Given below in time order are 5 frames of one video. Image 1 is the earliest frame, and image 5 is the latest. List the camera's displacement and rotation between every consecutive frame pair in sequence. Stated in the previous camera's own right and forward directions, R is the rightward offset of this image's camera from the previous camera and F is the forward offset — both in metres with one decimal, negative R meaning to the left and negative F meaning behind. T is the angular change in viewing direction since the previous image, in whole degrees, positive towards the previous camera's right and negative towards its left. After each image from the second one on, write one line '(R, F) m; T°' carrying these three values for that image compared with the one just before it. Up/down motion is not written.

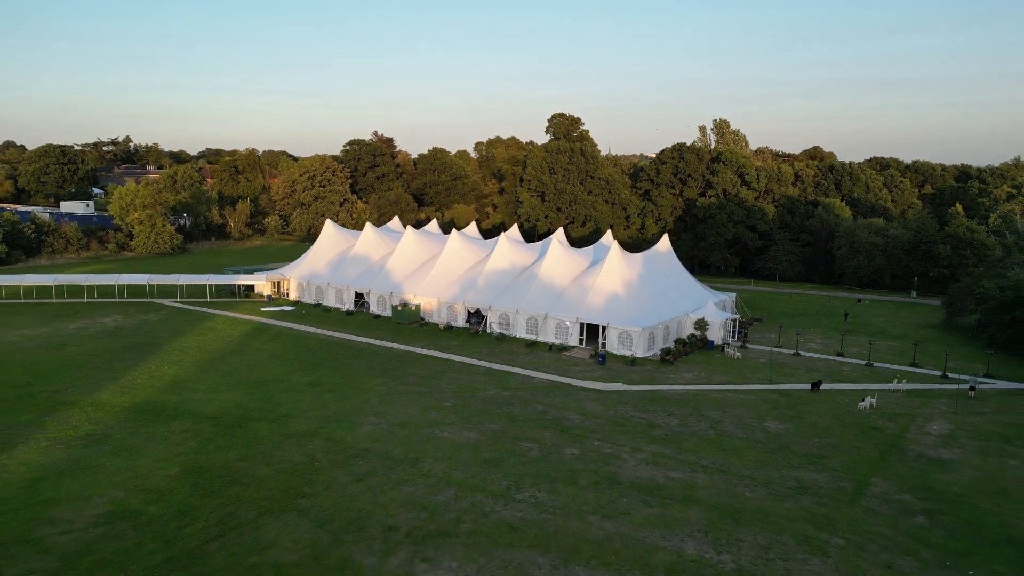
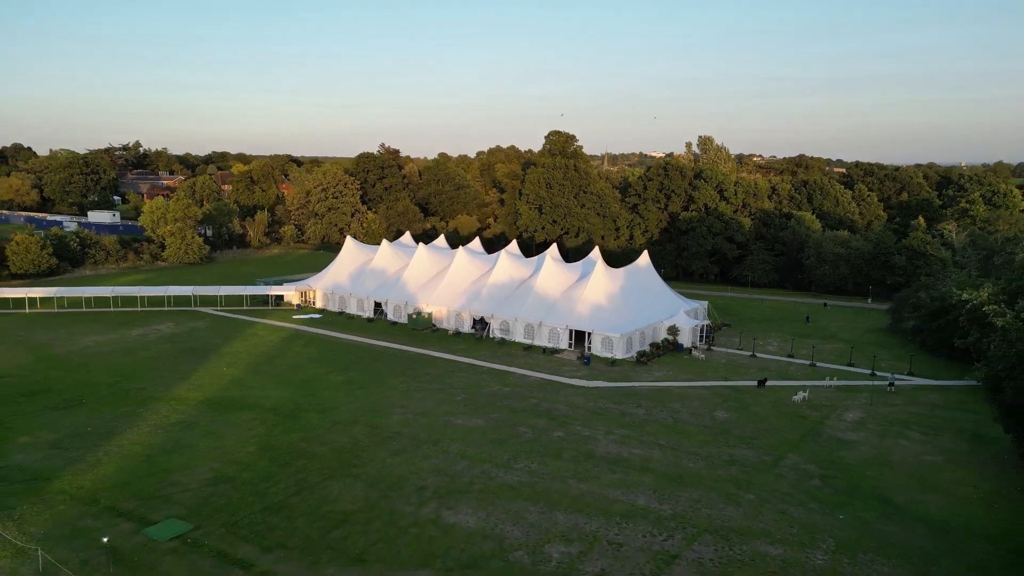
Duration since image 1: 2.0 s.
(0.0, -4.1) m; 0°
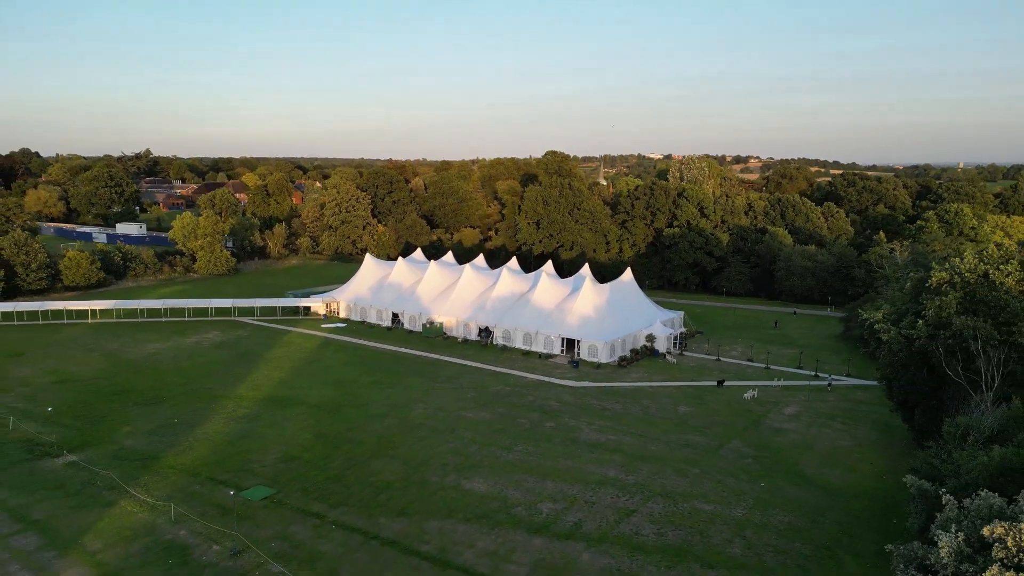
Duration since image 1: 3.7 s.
(-0.1, -4.7) m; 0°
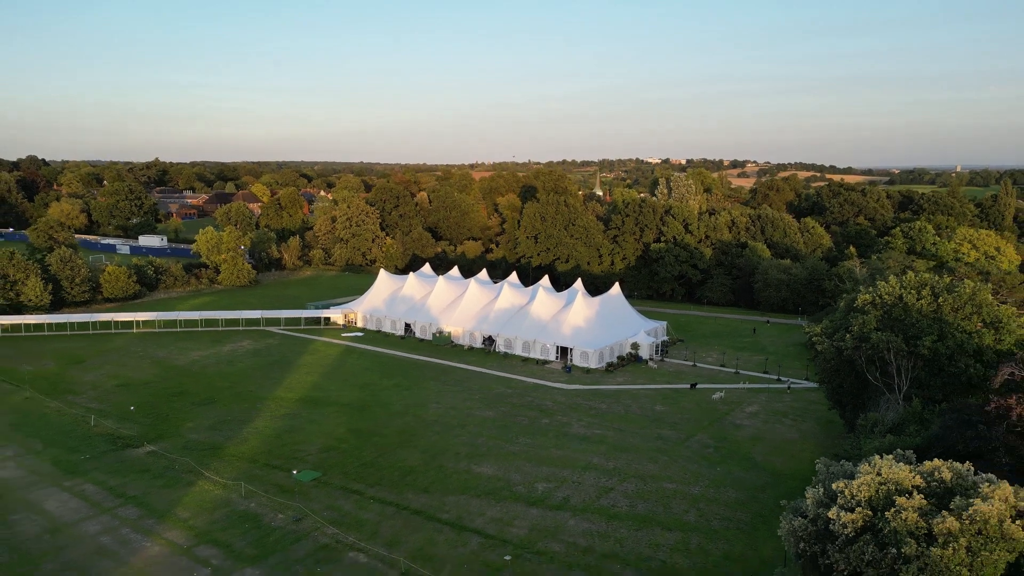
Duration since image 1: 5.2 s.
(-0.1, -4.3) m; 0°
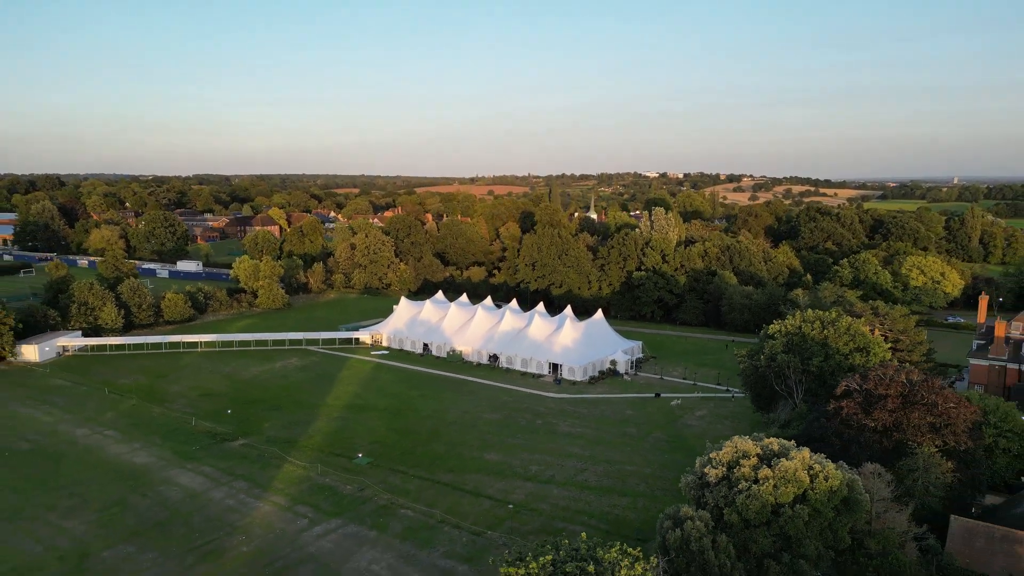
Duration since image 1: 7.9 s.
(-0.1, -8.3) m; 0°
